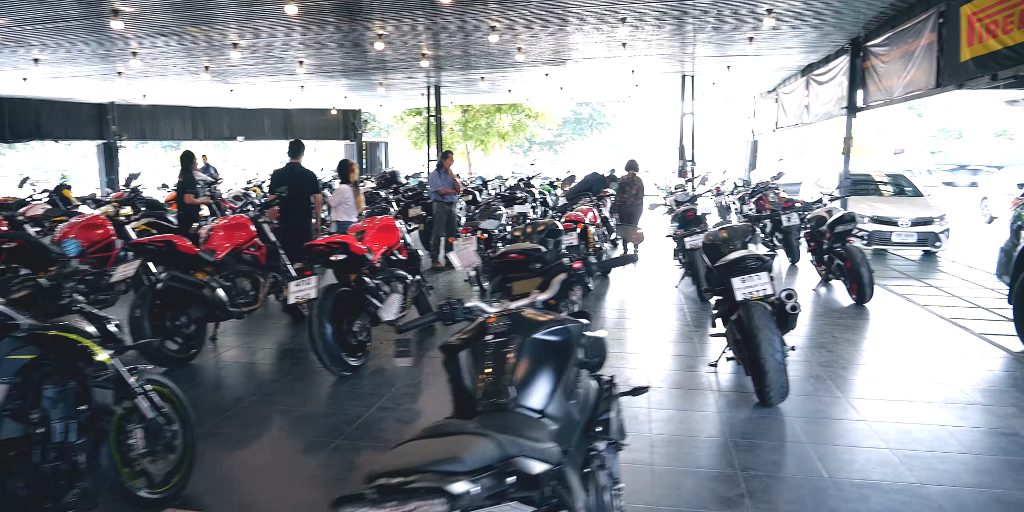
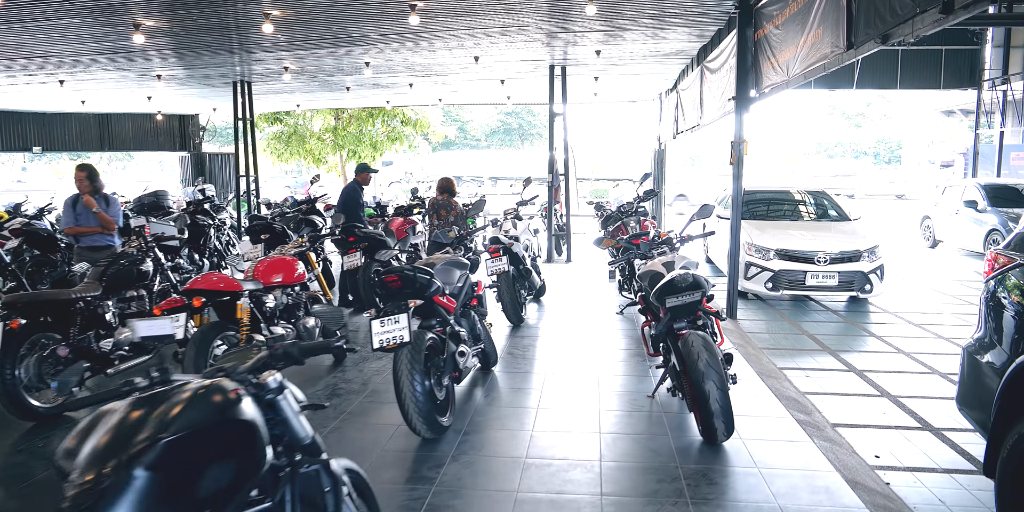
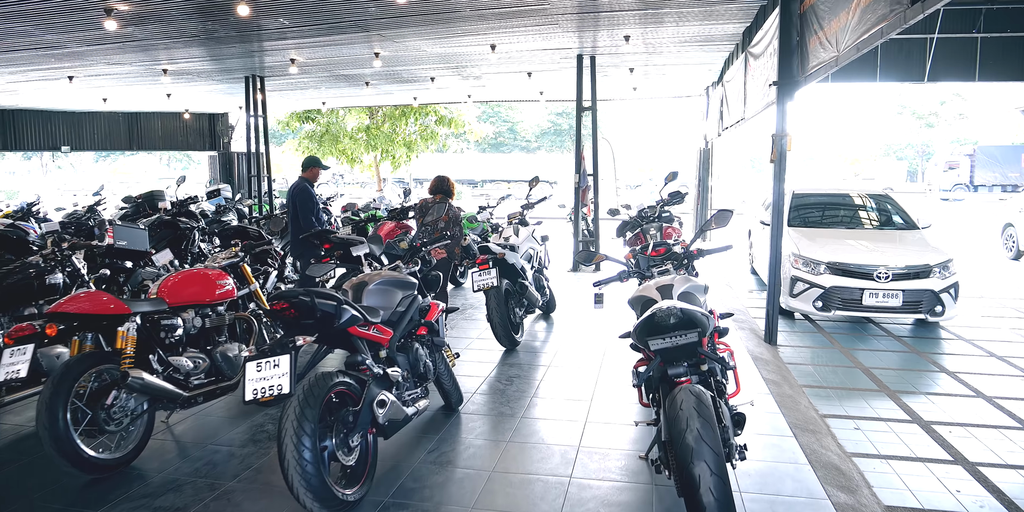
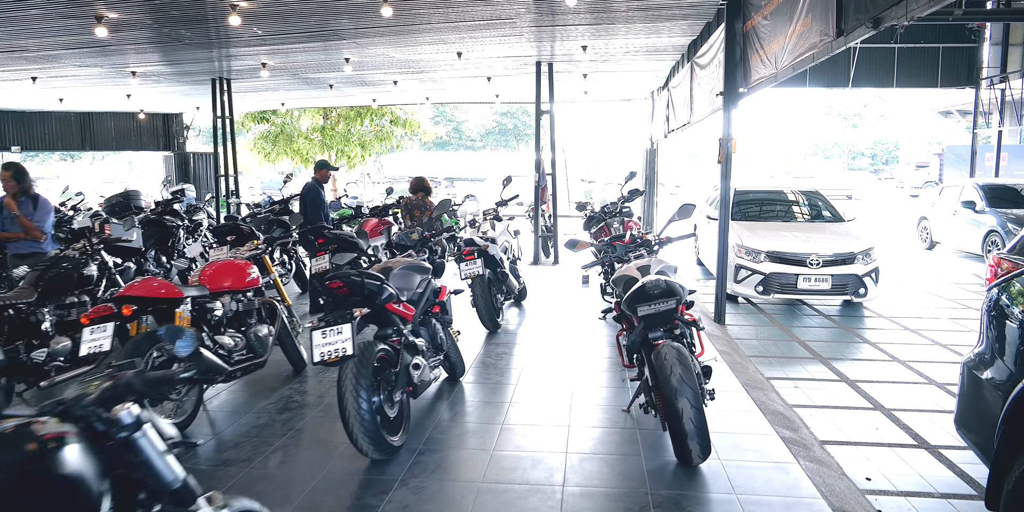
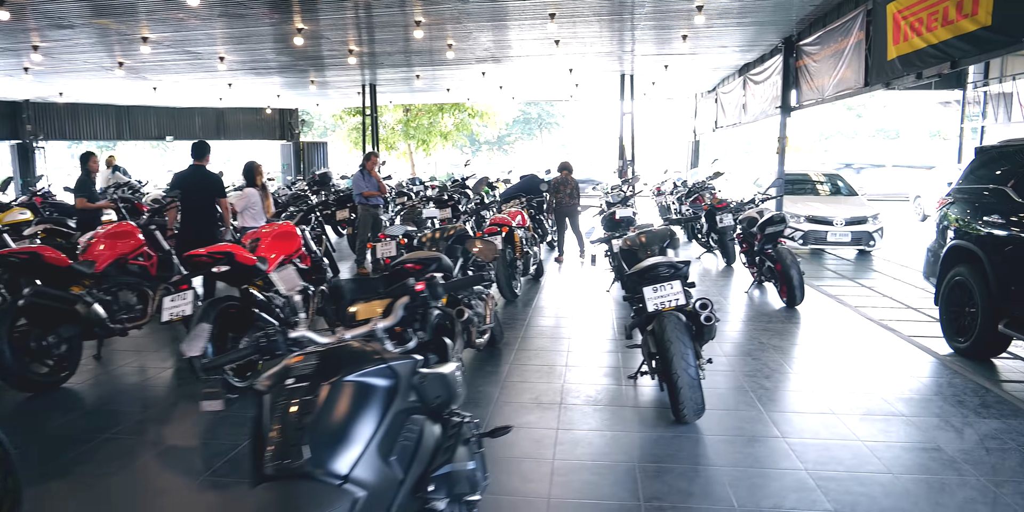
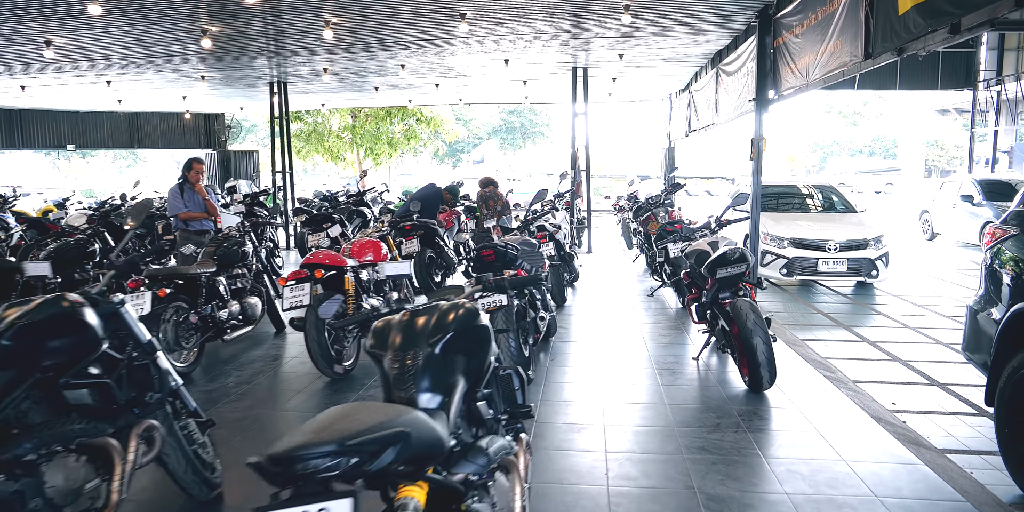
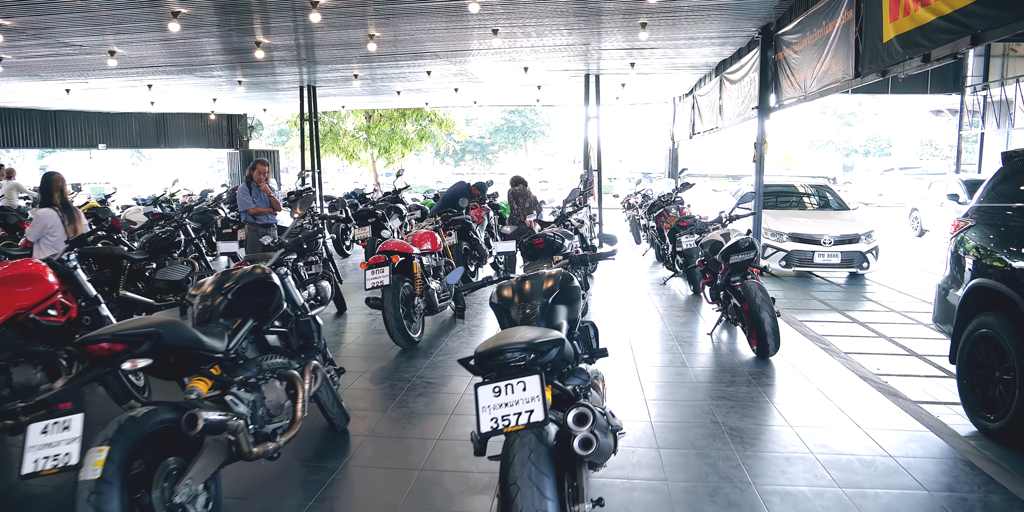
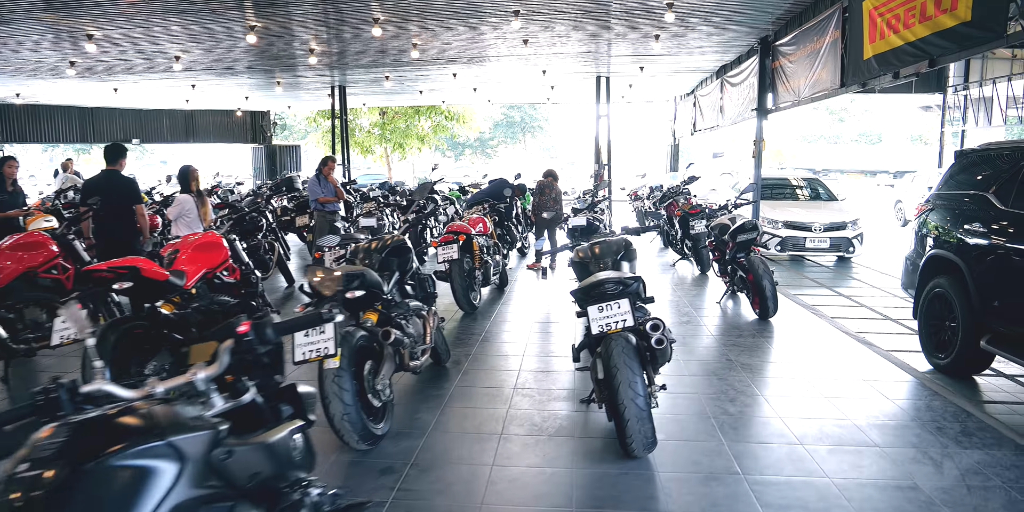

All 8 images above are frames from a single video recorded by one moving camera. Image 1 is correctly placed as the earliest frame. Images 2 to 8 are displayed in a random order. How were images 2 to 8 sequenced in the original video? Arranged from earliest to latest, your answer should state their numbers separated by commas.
5, 8, 7, 6, 2, 4, 3
